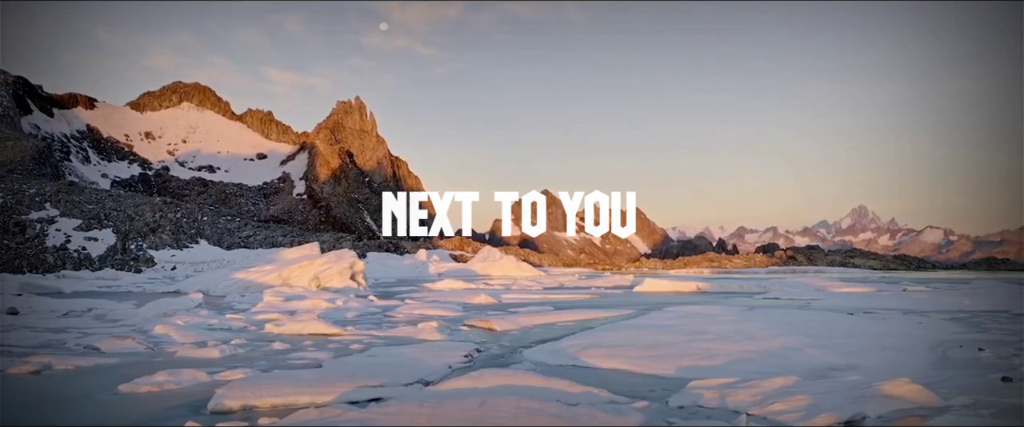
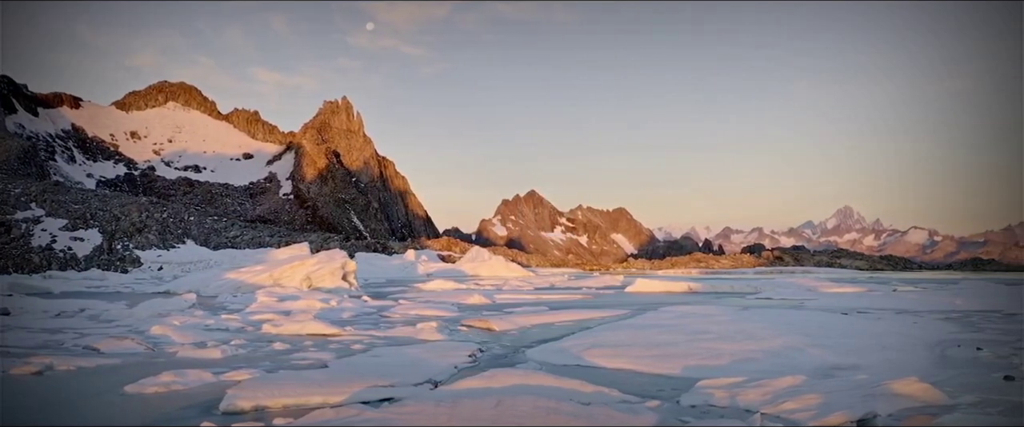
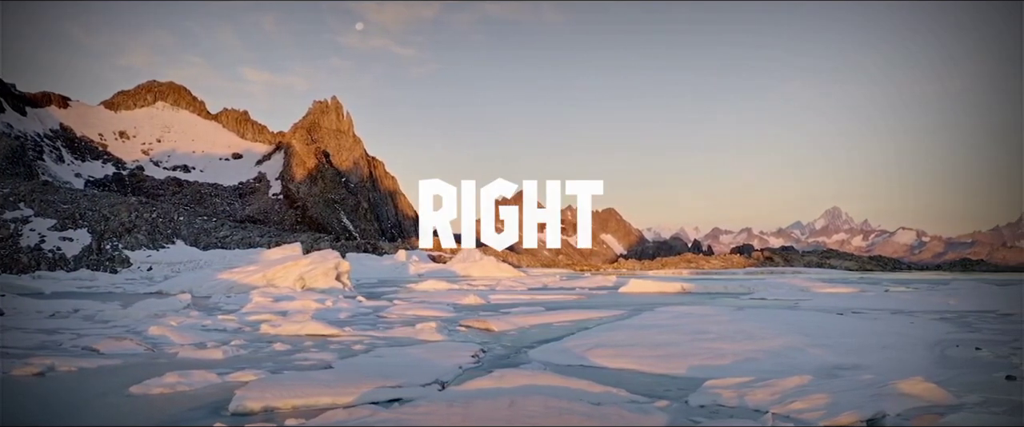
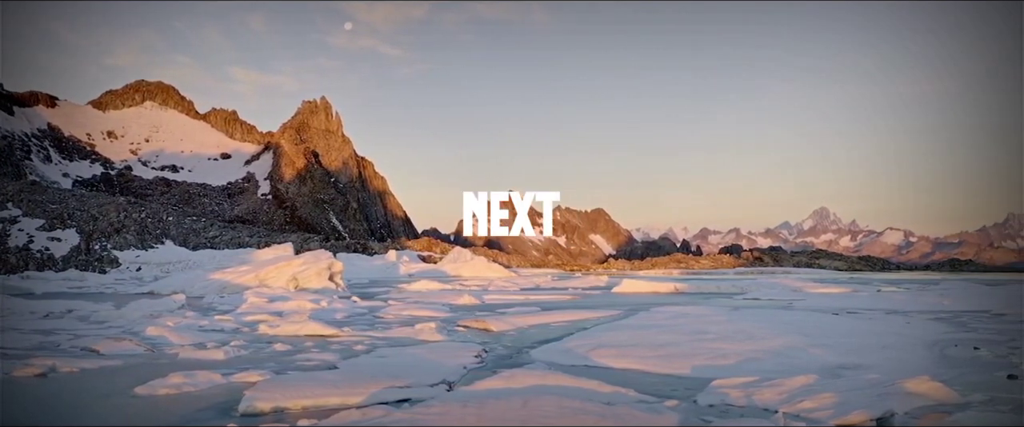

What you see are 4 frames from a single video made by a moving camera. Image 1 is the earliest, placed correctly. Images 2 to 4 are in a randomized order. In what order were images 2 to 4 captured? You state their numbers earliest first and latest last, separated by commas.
2, 3, 4
